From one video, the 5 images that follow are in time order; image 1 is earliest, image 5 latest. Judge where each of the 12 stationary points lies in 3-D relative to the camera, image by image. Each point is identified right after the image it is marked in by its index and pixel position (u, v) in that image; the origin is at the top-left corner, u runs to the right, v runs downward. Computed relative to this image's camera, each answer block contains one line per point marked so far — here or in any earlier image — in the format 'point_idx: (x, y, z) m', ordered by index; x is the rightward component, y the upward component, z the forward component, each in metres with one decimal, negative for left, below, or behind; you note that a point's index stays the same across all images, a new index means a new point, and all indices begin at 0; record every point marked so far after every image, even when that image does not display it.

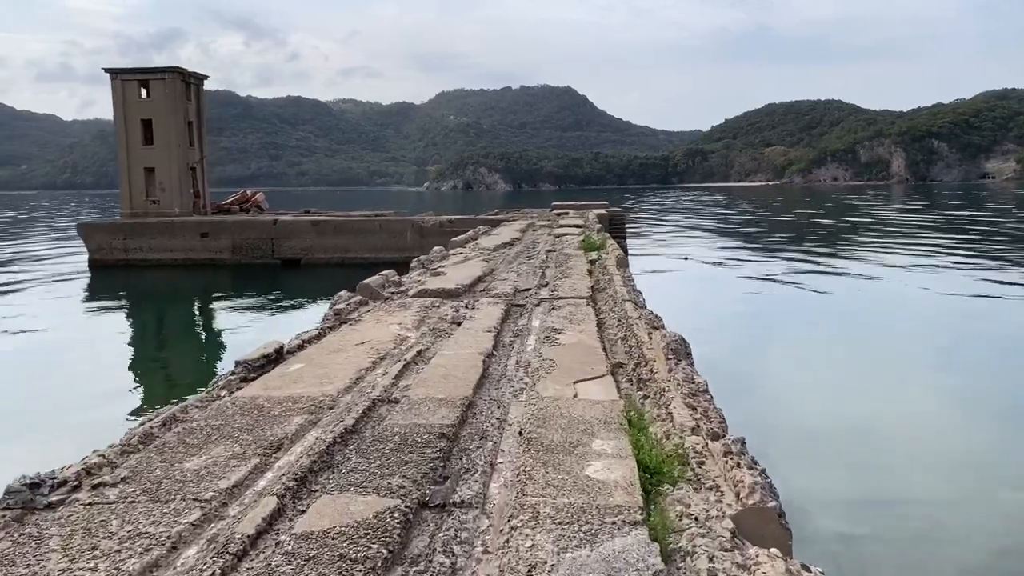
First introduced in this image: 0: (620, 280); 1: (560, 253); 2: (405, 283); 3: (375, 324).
0: (+1.1, +0.1, +8.0) m
1: (+0.7, +0.5, +11.3) m
2: (-1.0, 0.0, +7.9) m
3: (-1.0, -0.3, +5.7) m
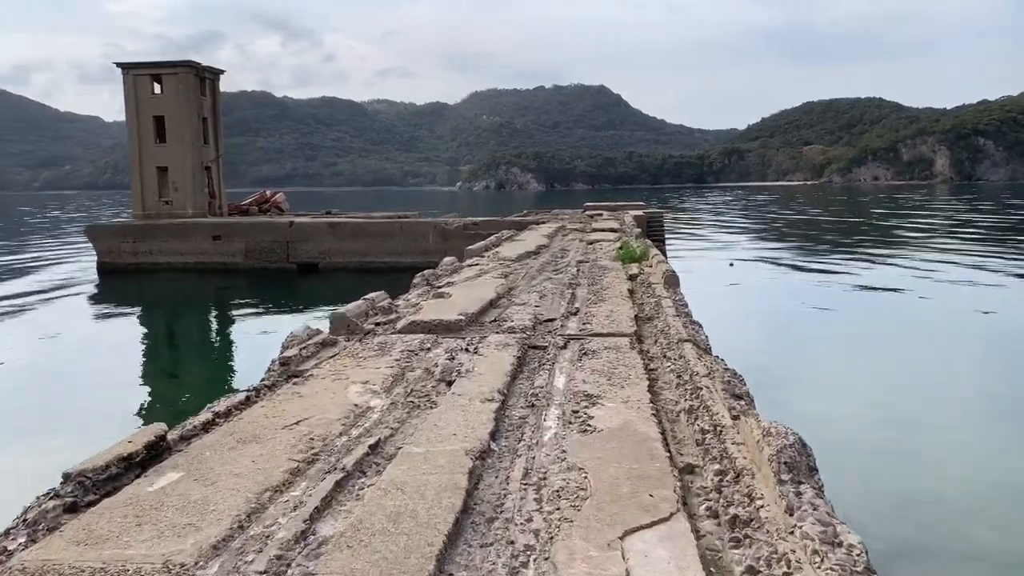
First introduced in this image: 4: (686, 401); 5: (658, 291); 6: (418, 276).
0: (+1.3, -0.2, +6.2) m
1: (+1.0, +0.3, +9.6) m
2: (-0.9, -0.2, +6.2) m
3: (-0.9, -0.5, +4.0) m
4: (+0.8, -0.5, +3.8) m
5: (+1.3, 0.0, +7.1) m
6: (-1.0, +0.1, +8.2) m
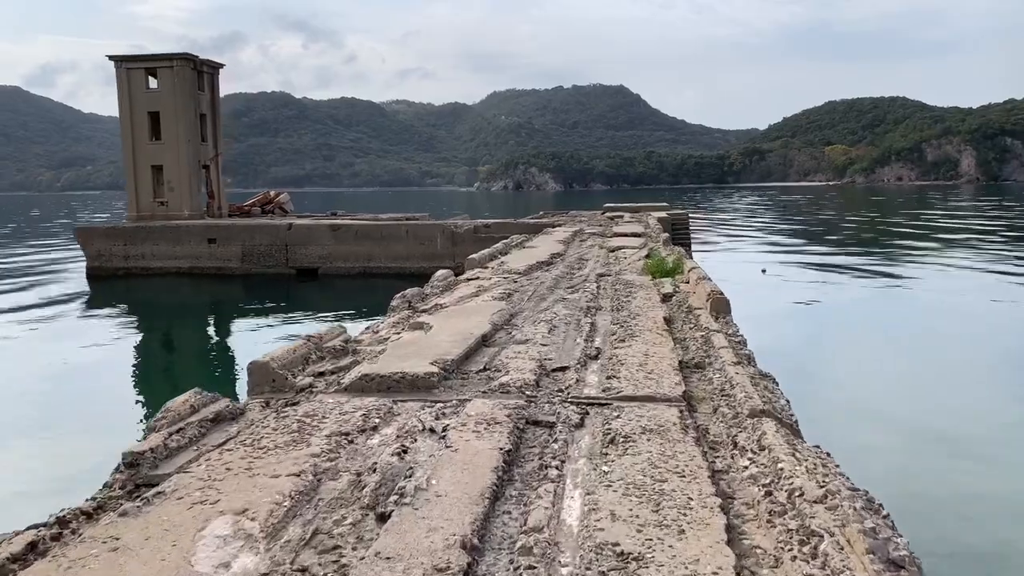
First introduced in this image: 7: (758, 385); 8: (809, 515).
0: (+1.3, -0.4, +4.6) m
1: (+1.0, +0.1, +7.9) m
2: (-0.9, -0.4, +4.6) m
3: (-1.0, -0.7, +2.3) m
4: (+0.7, -0.7, +2.1) m
5: (+1.3, -0.2, +5.4) m
6: (-0.9, -0.1, +6.5) m
7: (+1.2, -0.5, +3.9) m
8: (+0.9, -0.7, +2.3) m
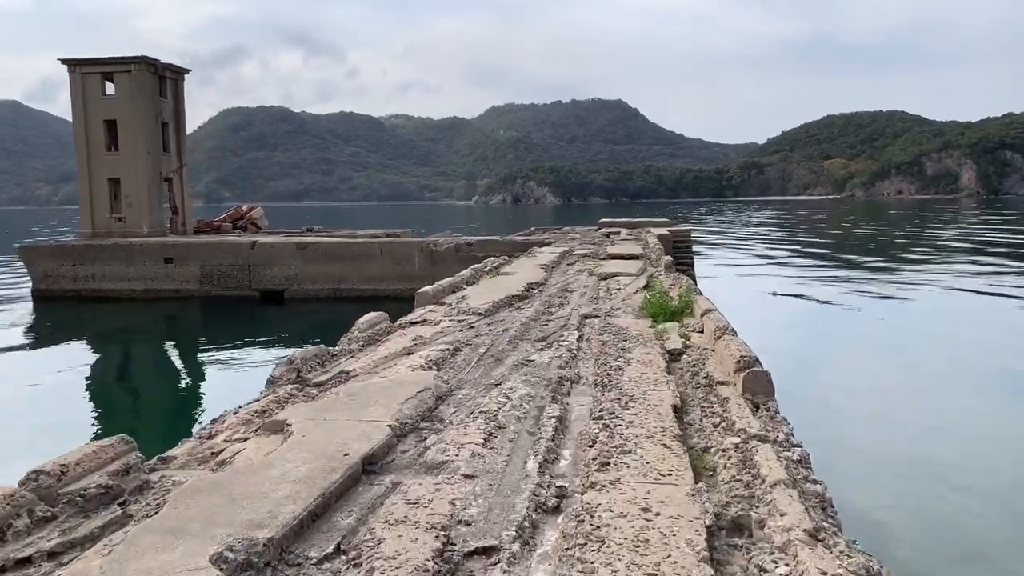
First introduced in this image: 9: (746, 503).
0: (+0.9, -0.7, +2.6) m
1: (+0.7, -0.3, +5.9) m
2: (-1.2, -0.7, +2.6) m
3: (-1.3, -0.9, +0.3) m
4: (+0.4, -1.0, +0.1) m
5: (+1.0, -0.5, +3.4) m
6: (-1.3, -0.4, +4.5) m
7: (+0.8, -0.8, +1.8) m
8: (+0.5, -0.9, +0.3) m
9: (+0.8, -0.7, +2.6) m
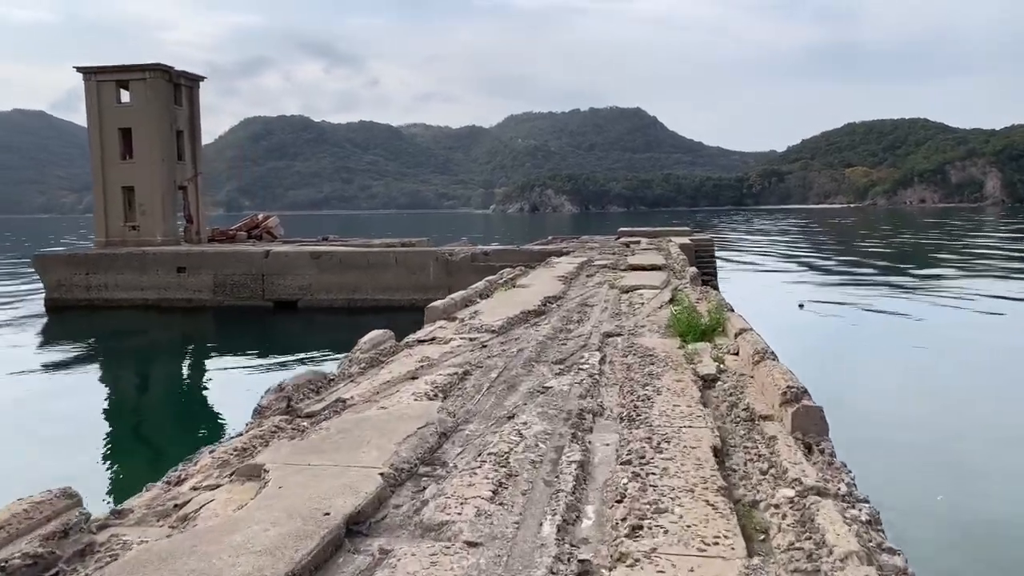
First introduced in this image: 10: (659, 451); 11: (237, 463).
0: (+1.0, -0.7, +2.1) m
1: (+0.8, -0.4, +5.4) m
2: (-1.2, -0.7, +2.1) m
3: (-1.3, -1.0, -0.1) m
4: (+0.4, -1.0, -0.4) m
5: (+1.0, -0.6, +2.9) m
6: (-1.2, -0.5, +4.1) m
7: (+0.9, -0.8, +1.4) m
8: (+0.5, -1.0, -0.2) m
9: (+0.8, -0.8, +2.1) m
10: (+0.5, -0.6, +3.0) m
11: (-1.1, -0.7, +3.1) m
